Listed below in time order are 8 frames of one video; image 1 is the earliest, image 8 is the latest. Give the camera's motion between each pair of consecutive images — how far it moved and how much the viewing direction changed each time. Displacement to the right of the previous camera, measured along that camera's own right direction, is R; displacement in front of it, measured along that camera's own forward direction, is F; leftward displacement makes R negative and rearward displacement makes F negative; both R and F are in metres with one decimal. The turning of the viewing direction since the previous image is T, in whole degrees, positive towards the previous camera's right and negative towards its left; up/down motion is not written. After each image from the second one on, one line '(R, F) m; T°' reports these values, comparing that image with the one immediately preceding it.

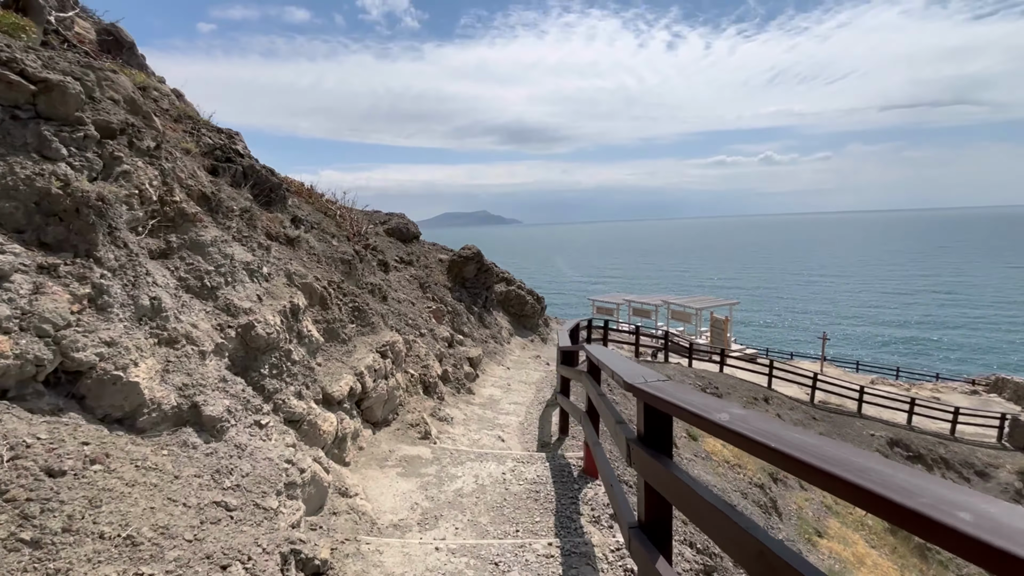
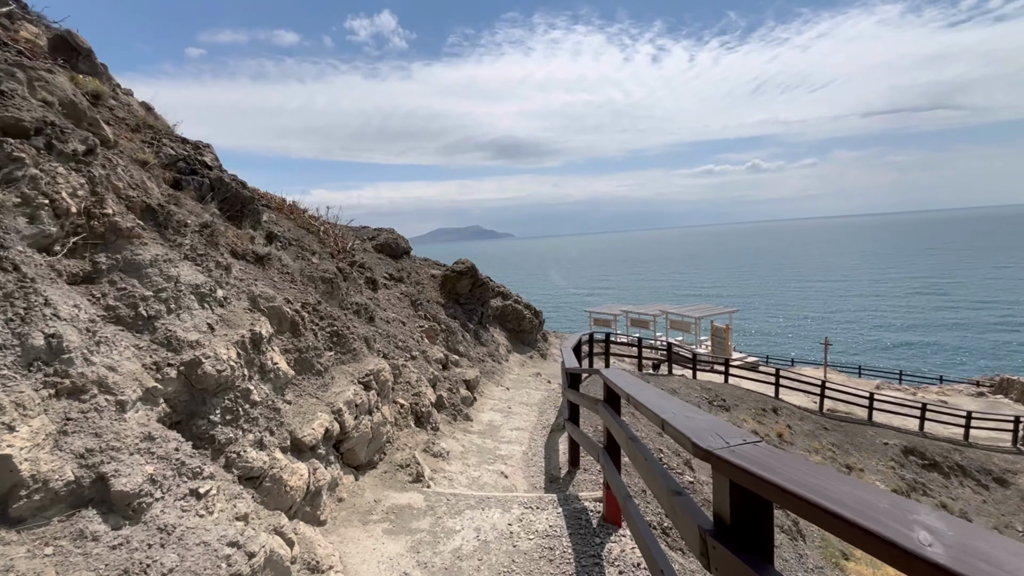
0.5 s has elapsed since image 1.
(-0.1, +0.7) m; +1°
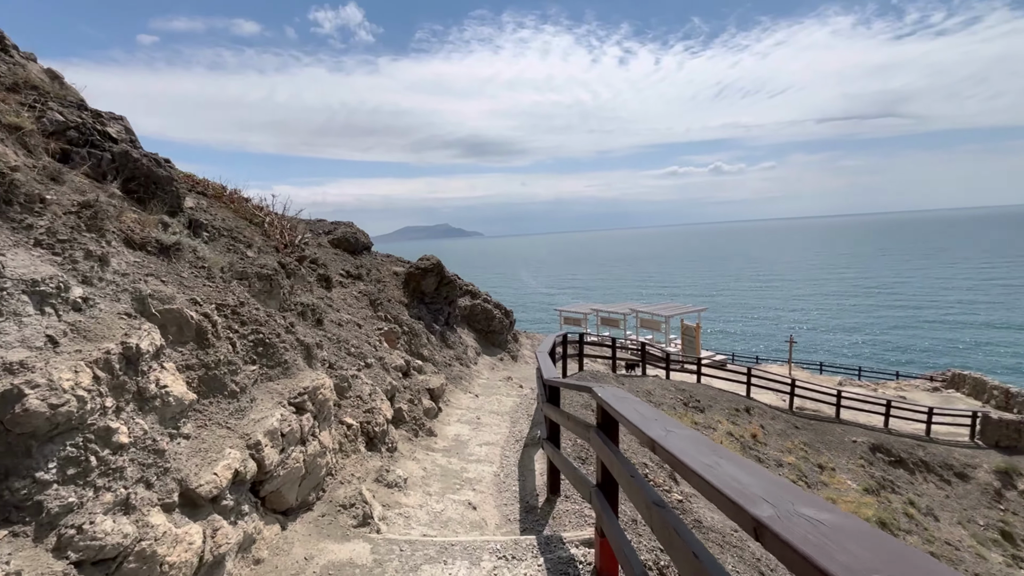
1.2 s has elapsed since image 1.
(0.0, +0.9) m; +4°
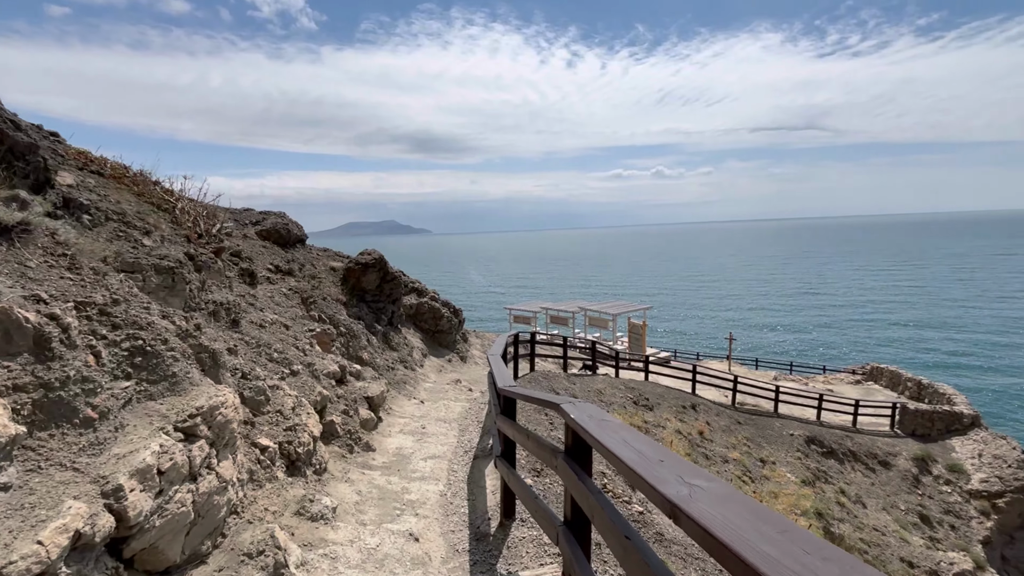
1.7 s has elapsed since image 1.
(0.0, +0.7) m; +6°
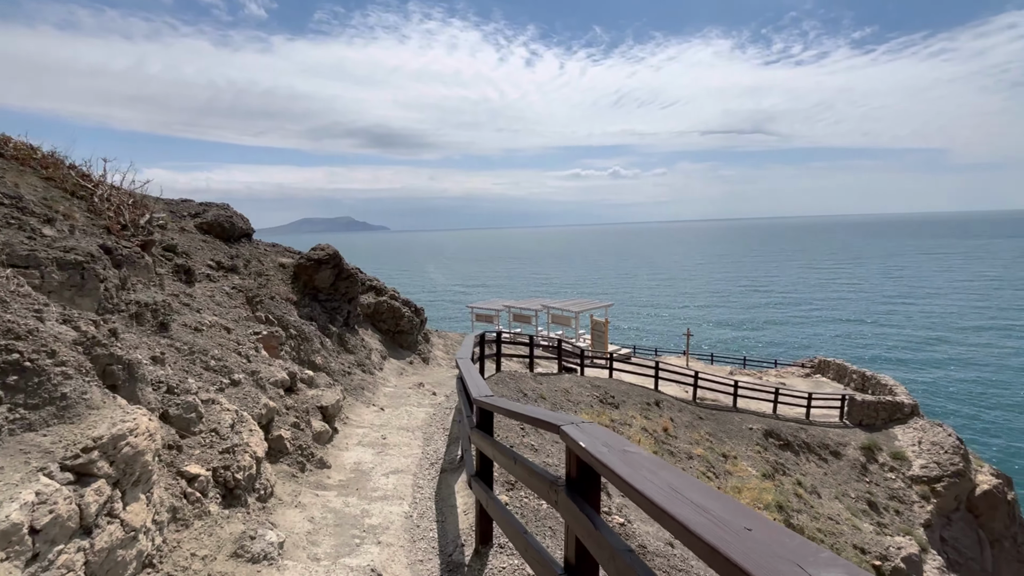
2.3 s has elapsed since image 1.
(-0.1, +0.5) m; +5°
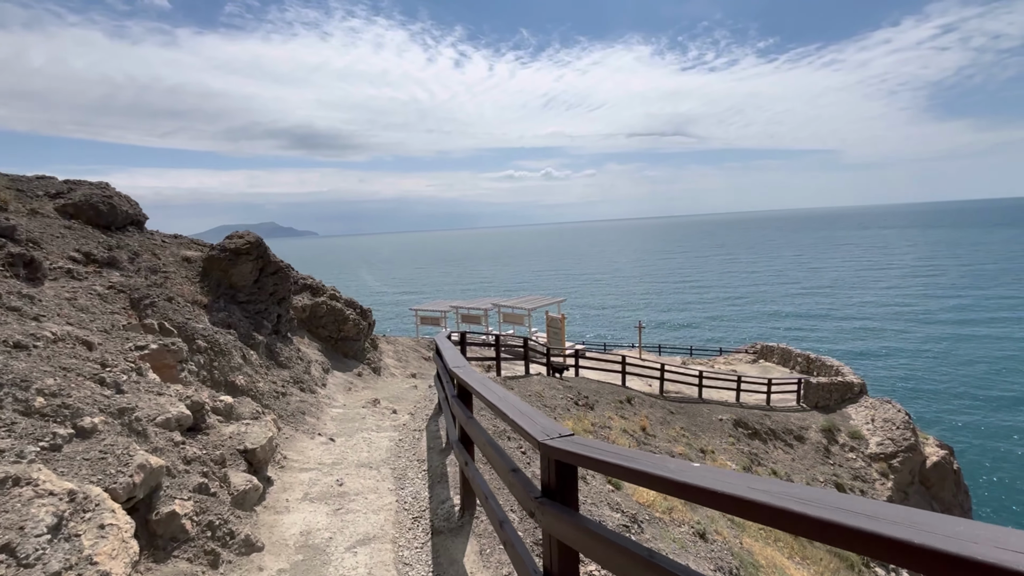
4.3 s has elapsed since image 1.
(-0.7, +1.9) m; +8°
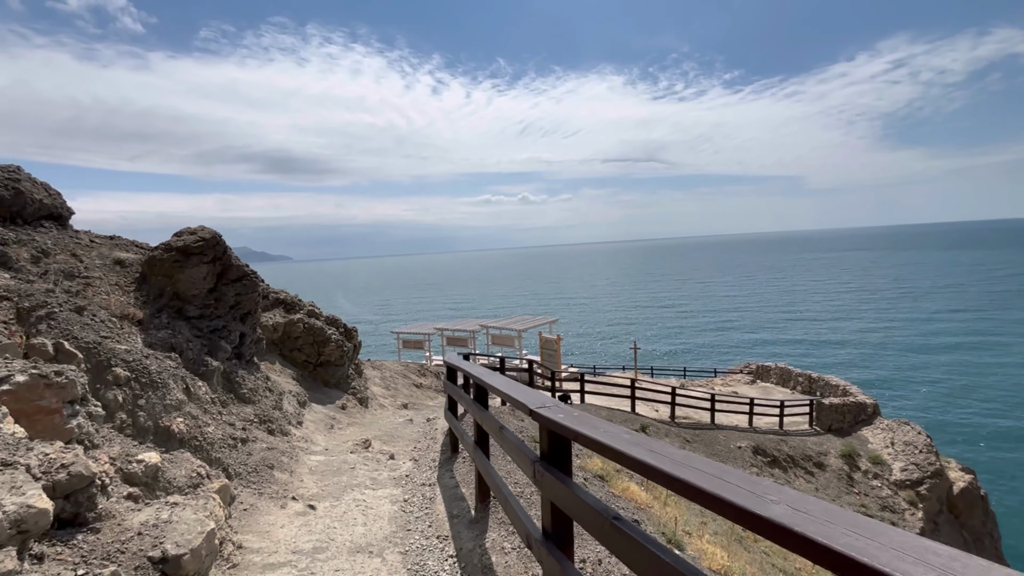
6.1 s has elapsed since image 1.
(-0.8, +1.8) m; +3°
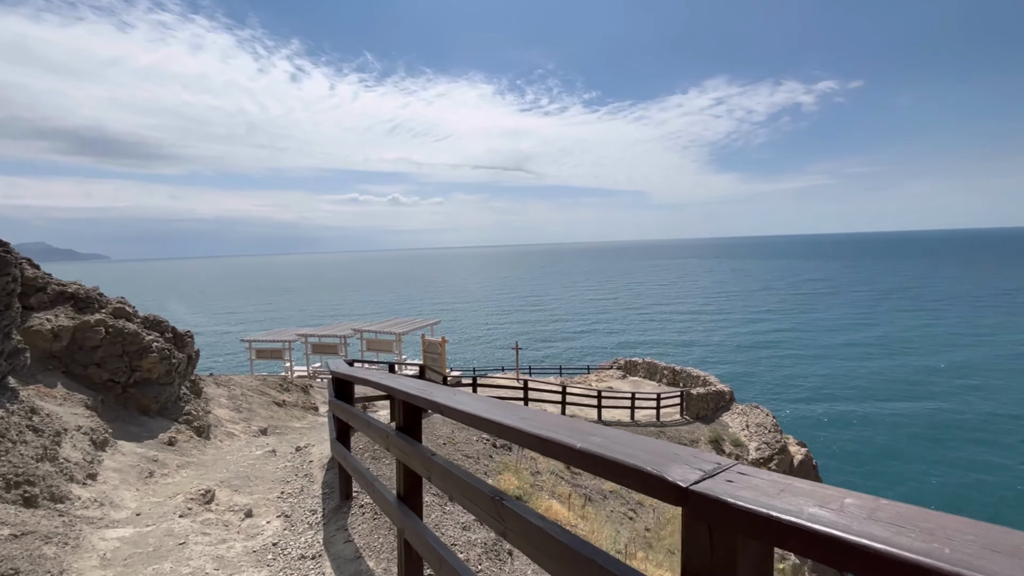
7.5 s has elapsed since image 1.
(-0.5, +1.6) m; +15°
